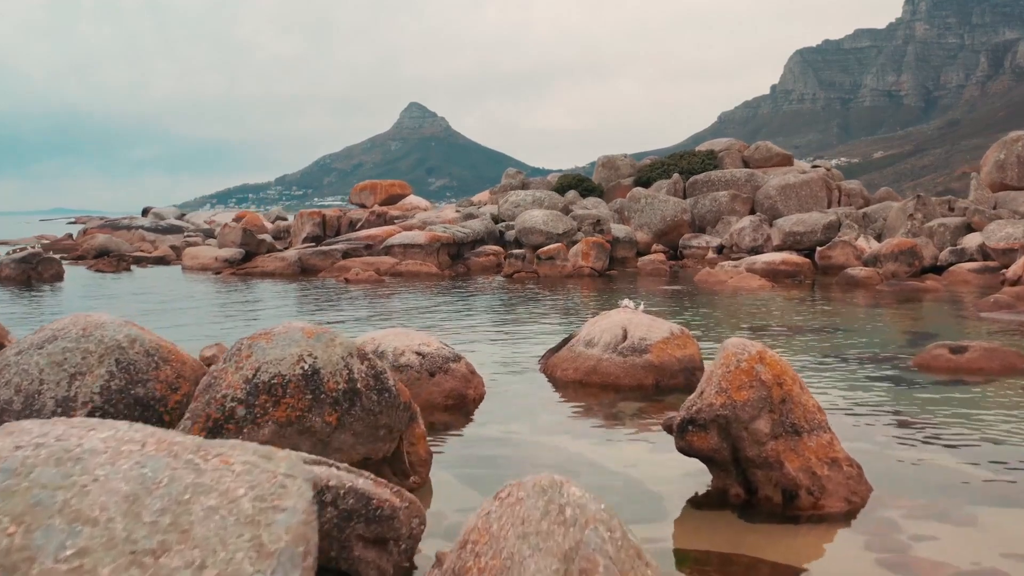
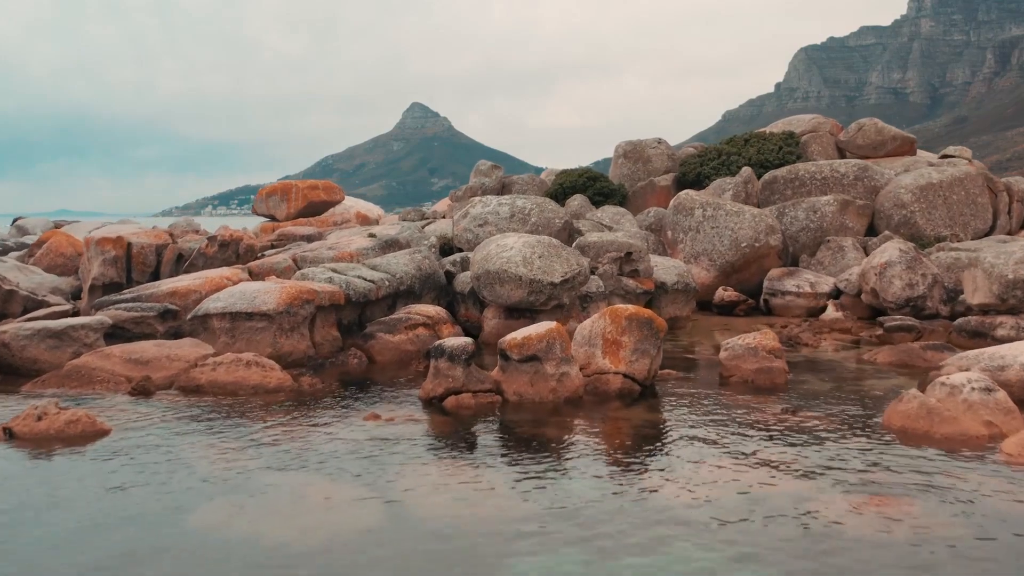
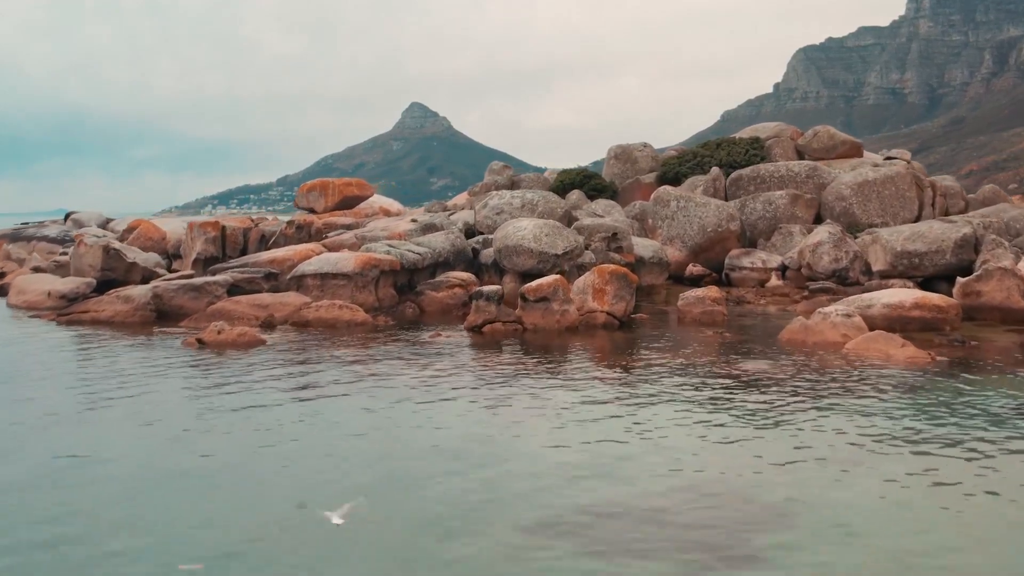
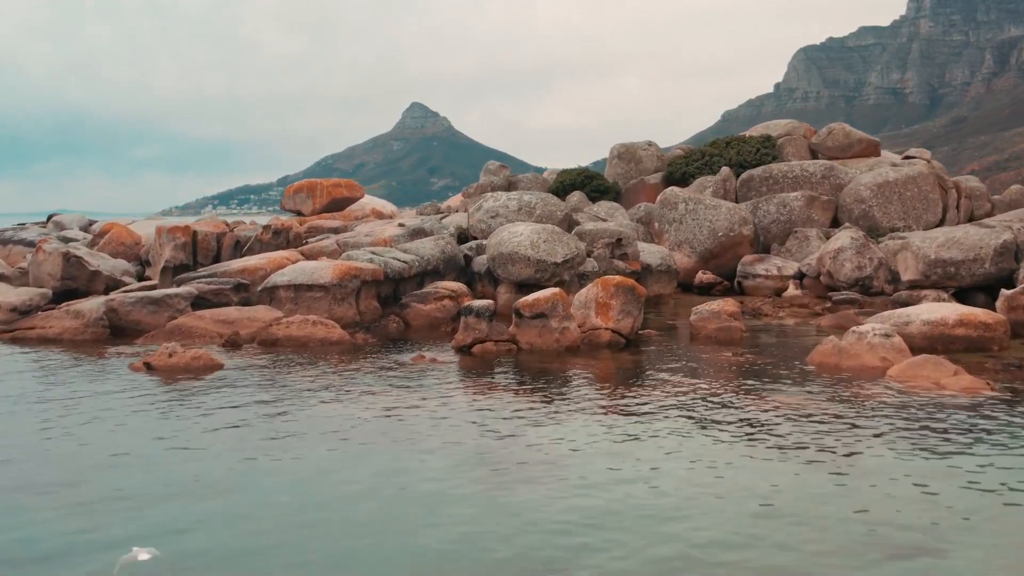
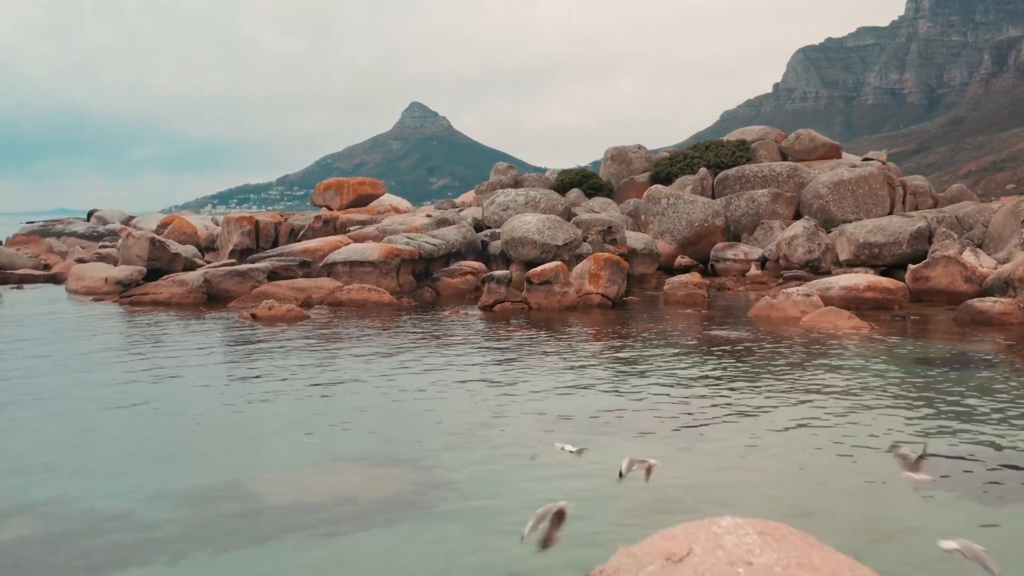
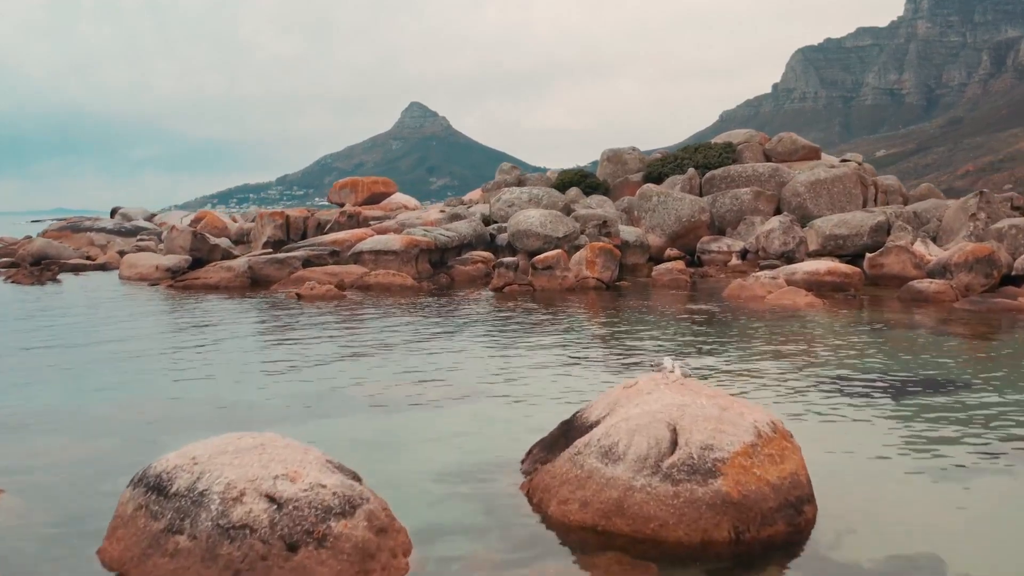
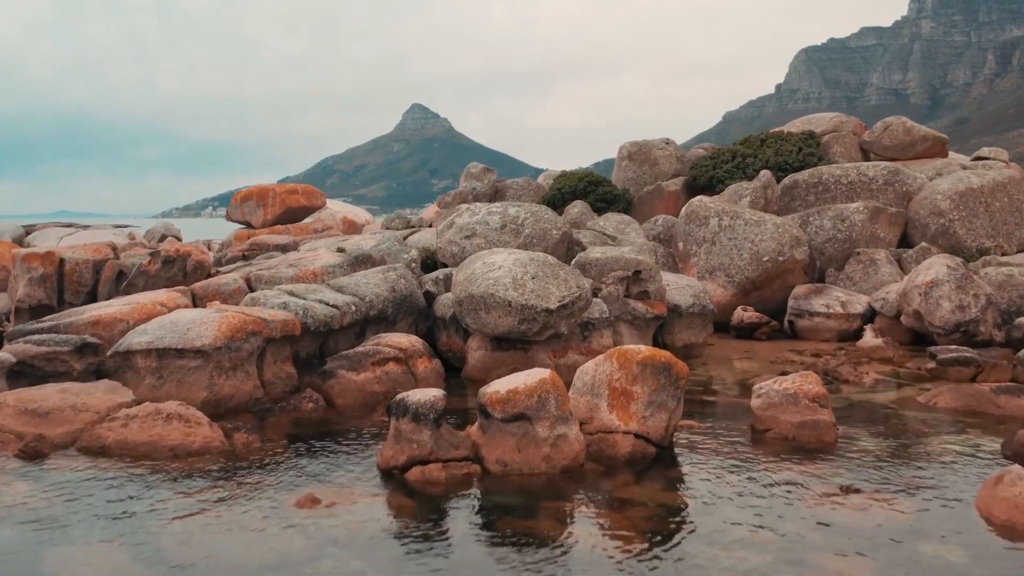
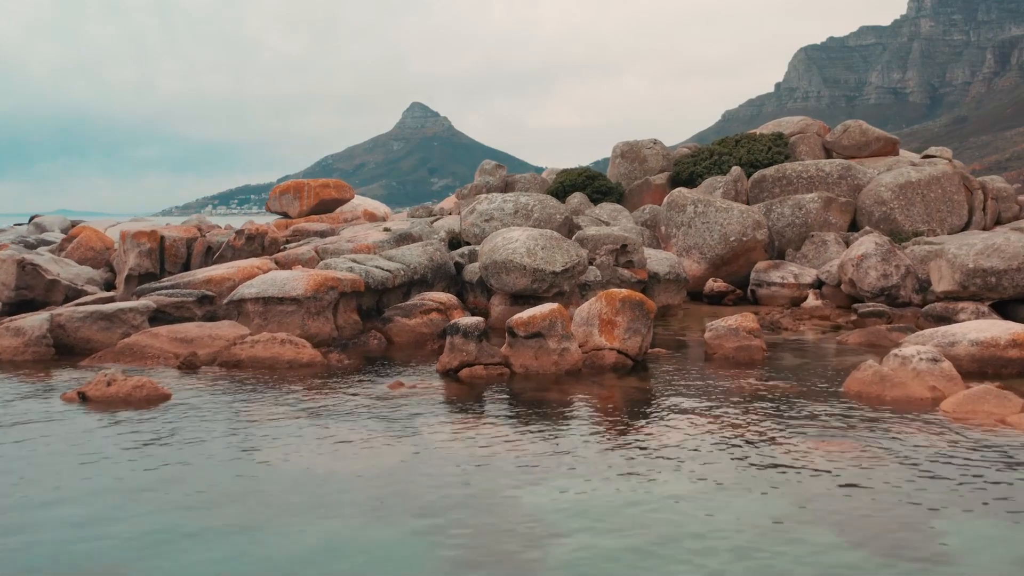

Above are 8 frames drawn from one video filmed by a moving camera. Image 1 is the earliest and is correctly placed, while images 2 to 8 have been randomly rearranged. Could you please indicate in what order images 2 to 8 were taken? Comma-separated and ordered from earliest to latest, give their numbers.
6, 5, 3, 4, 8, 2, 7
